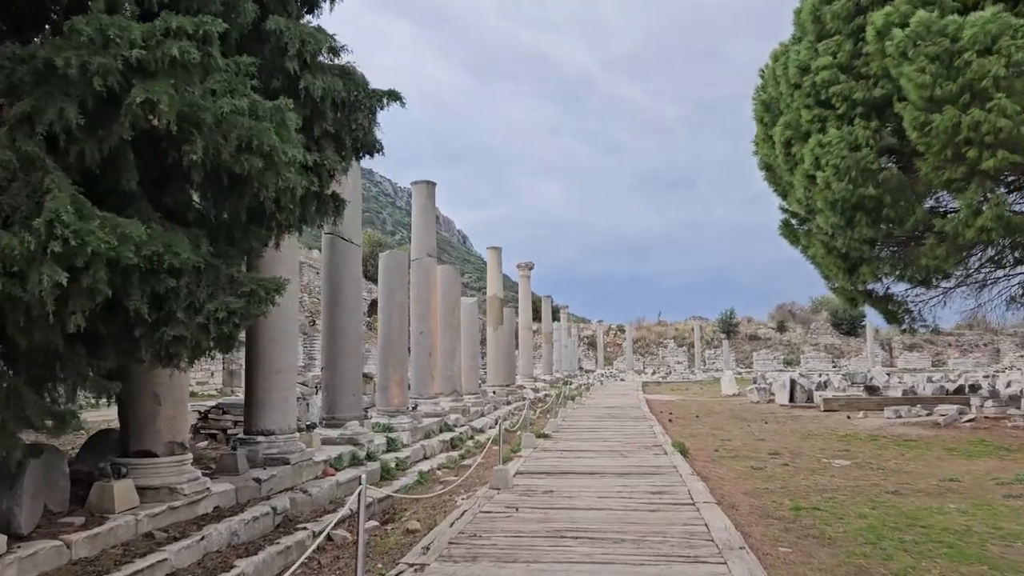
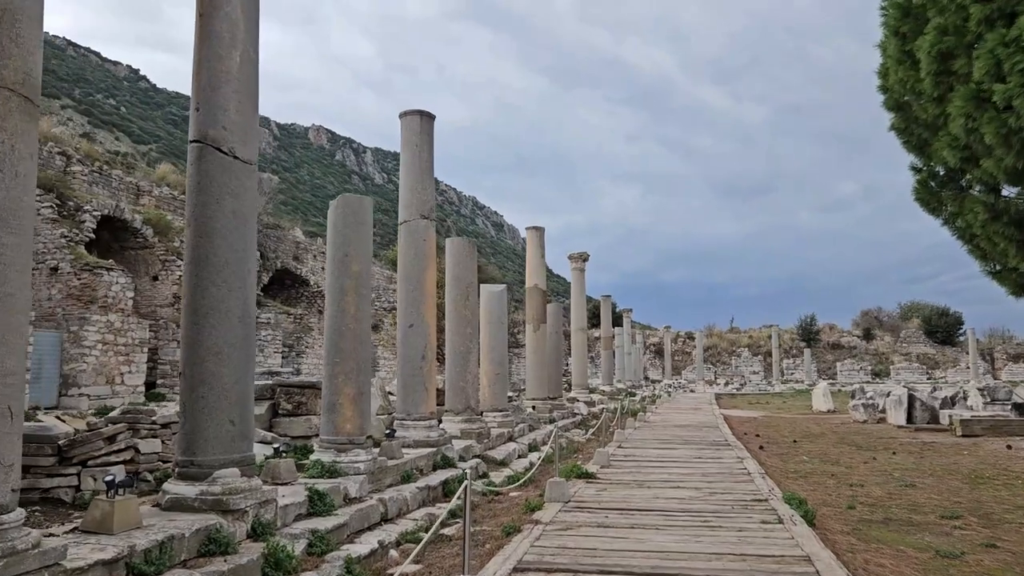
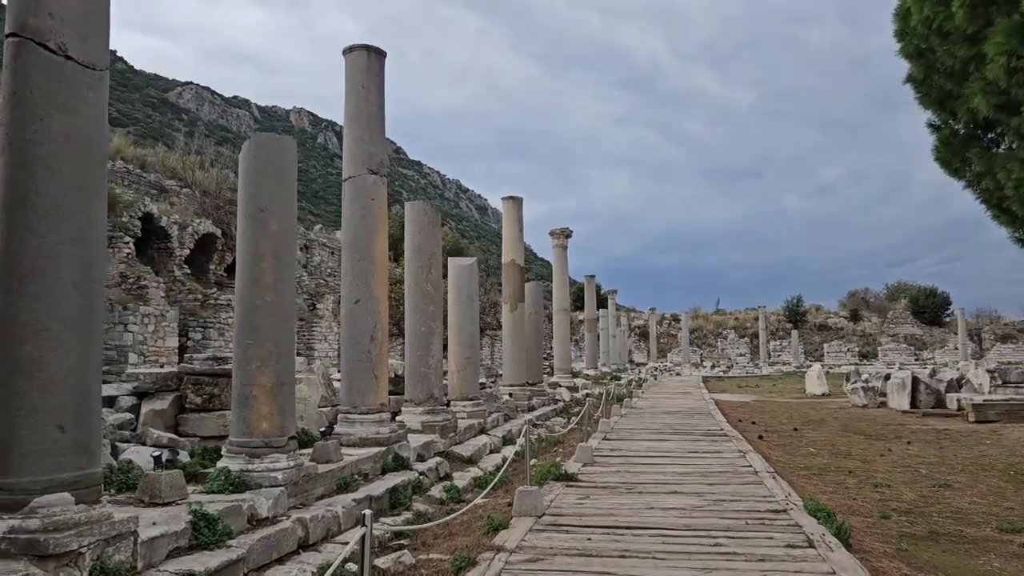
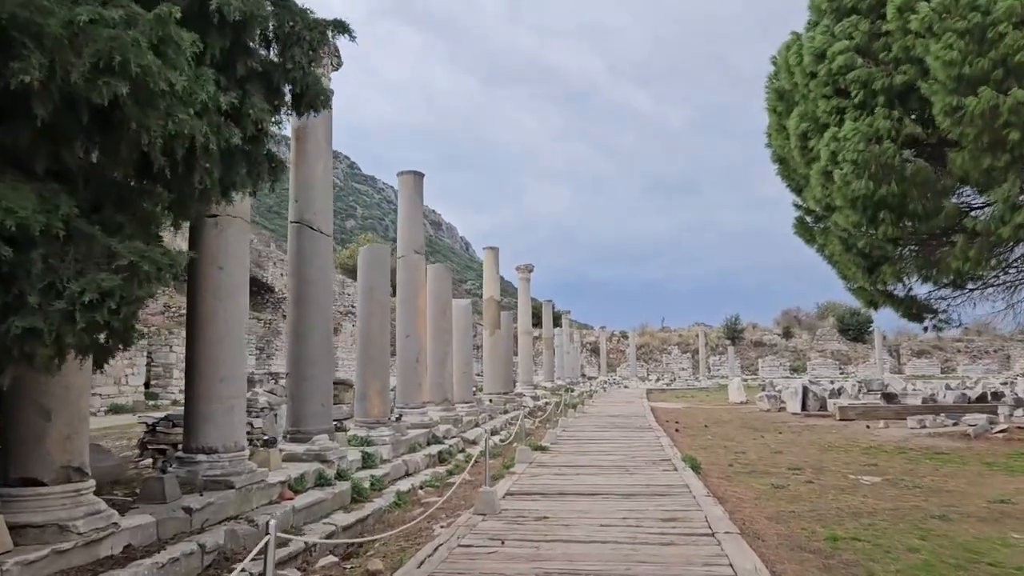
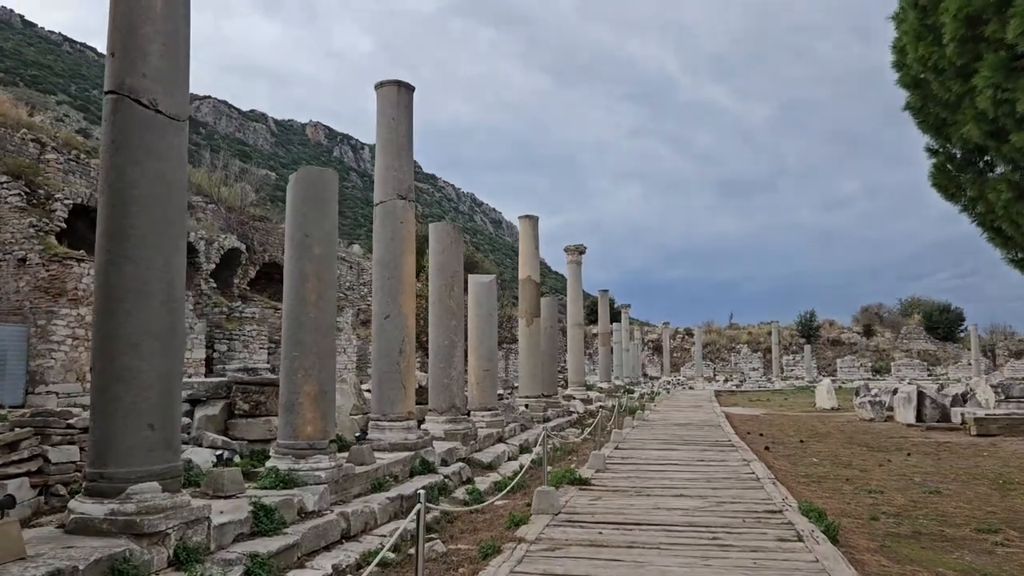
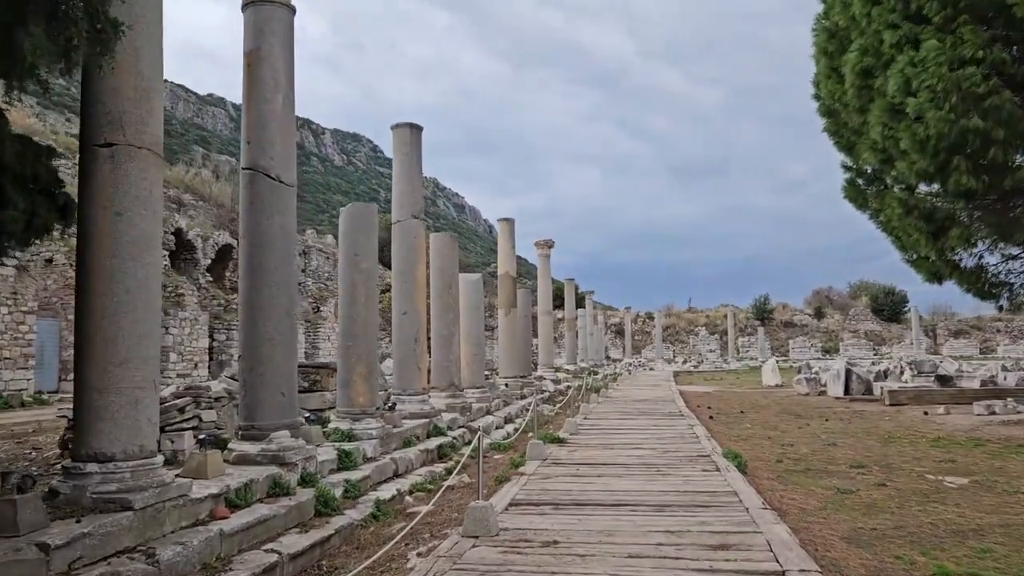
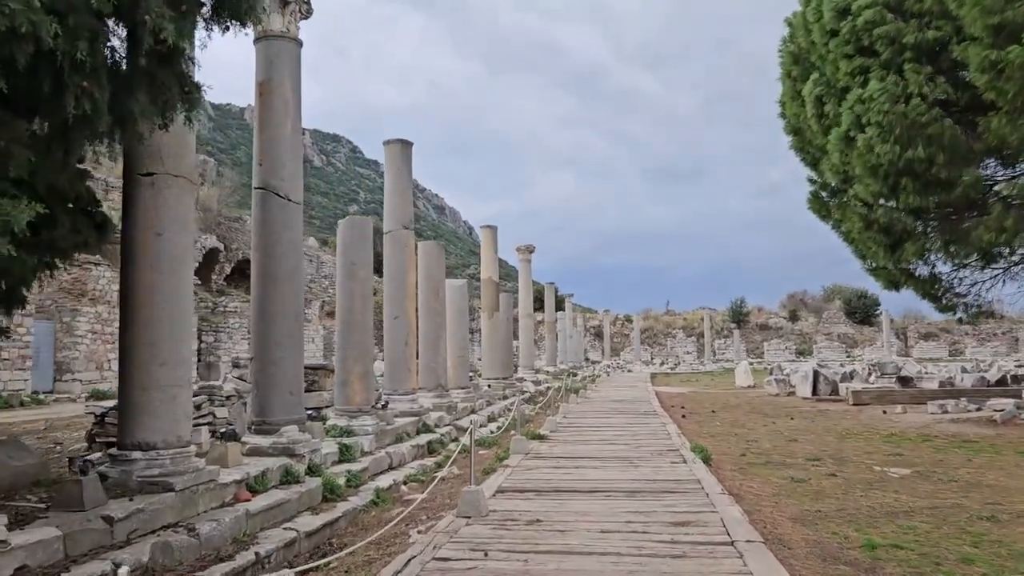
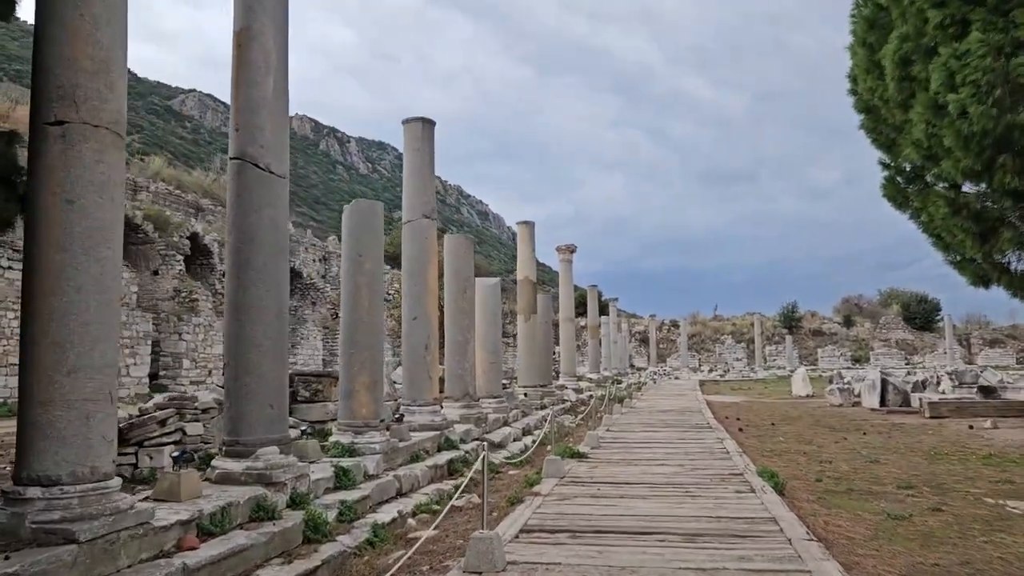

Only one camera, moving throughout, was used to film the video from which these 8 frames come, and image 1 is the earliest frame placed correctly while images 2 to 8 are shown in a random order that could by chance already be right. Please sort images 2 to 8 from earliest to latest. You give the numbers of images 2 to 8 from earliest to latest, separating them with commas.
4, 7, 6, 8, 2, 5, 3
